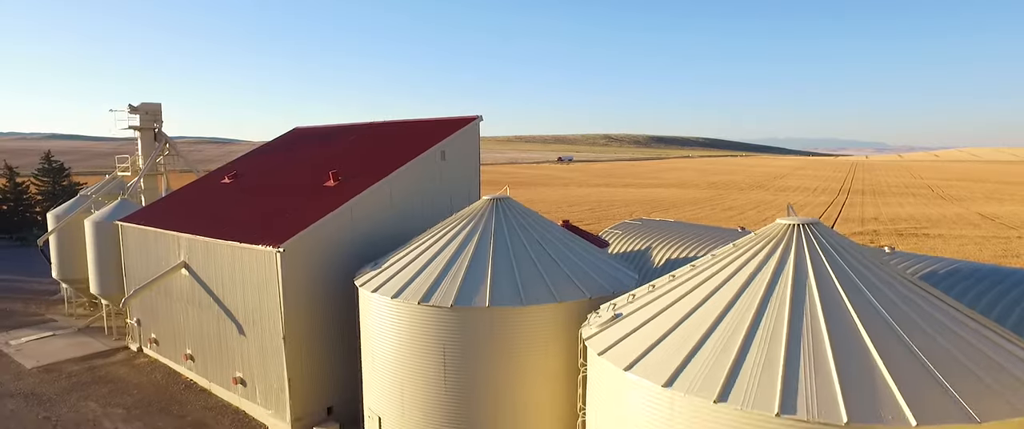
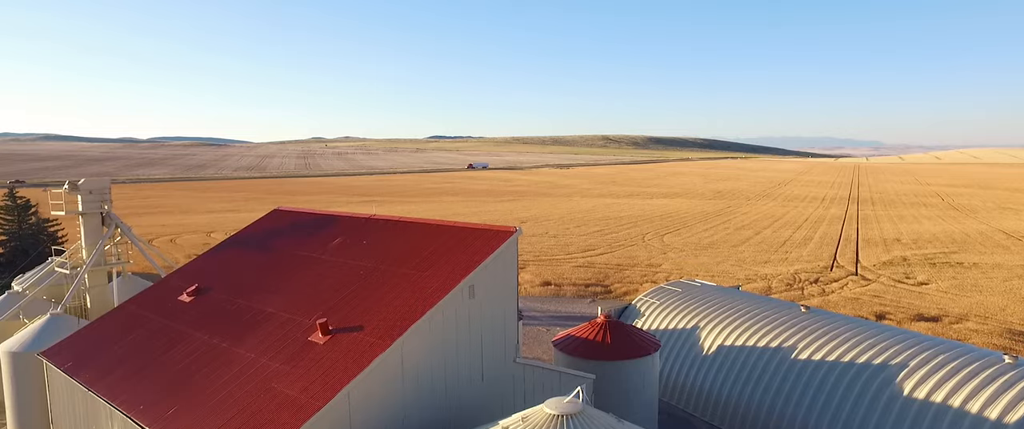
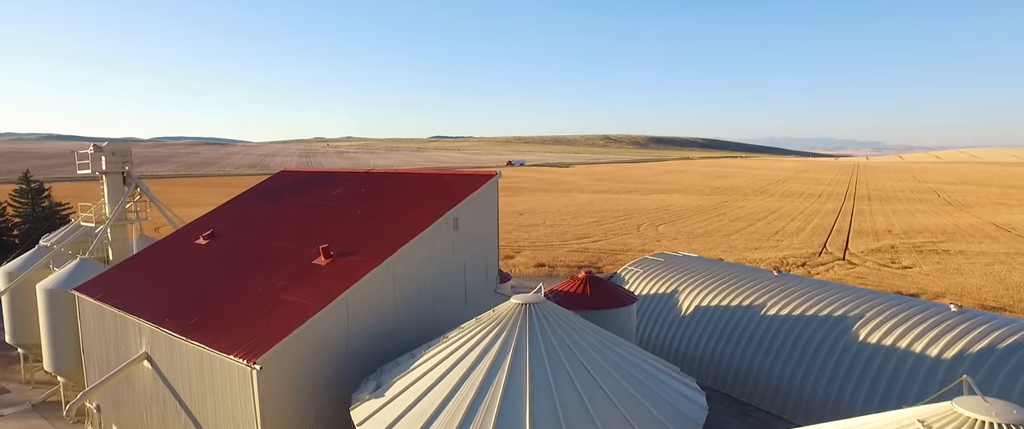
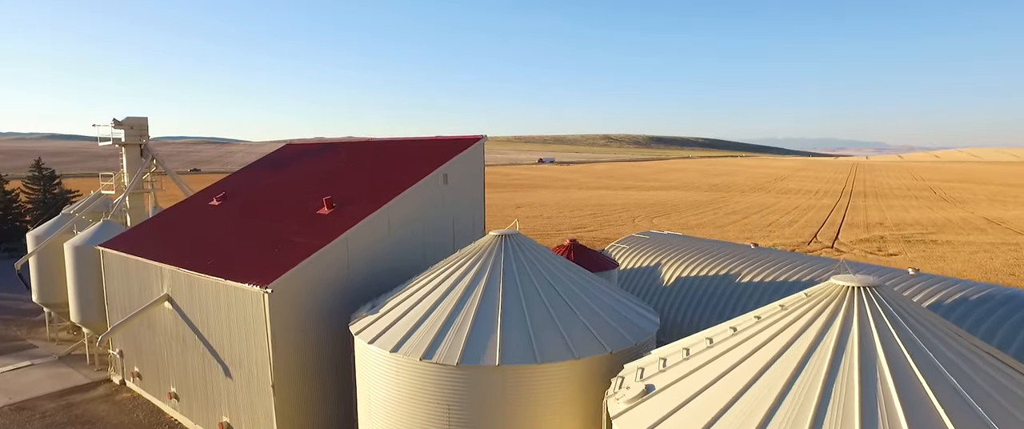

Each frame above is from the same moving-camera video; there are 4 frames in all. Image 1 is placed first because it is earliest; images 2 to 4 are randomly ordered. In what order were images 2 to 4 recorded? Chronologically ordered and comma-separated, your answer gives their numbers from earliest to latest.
4, 3, 2
